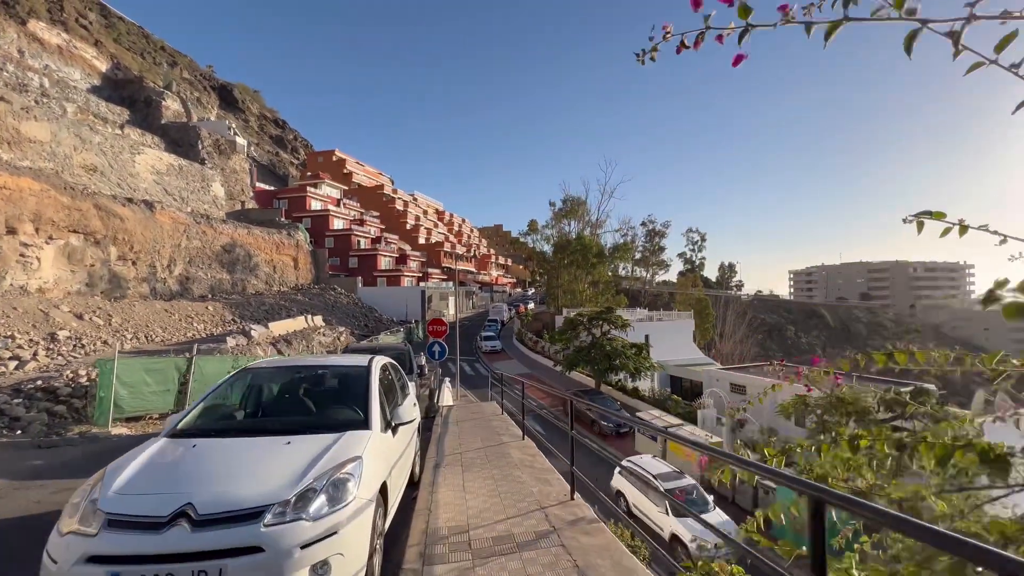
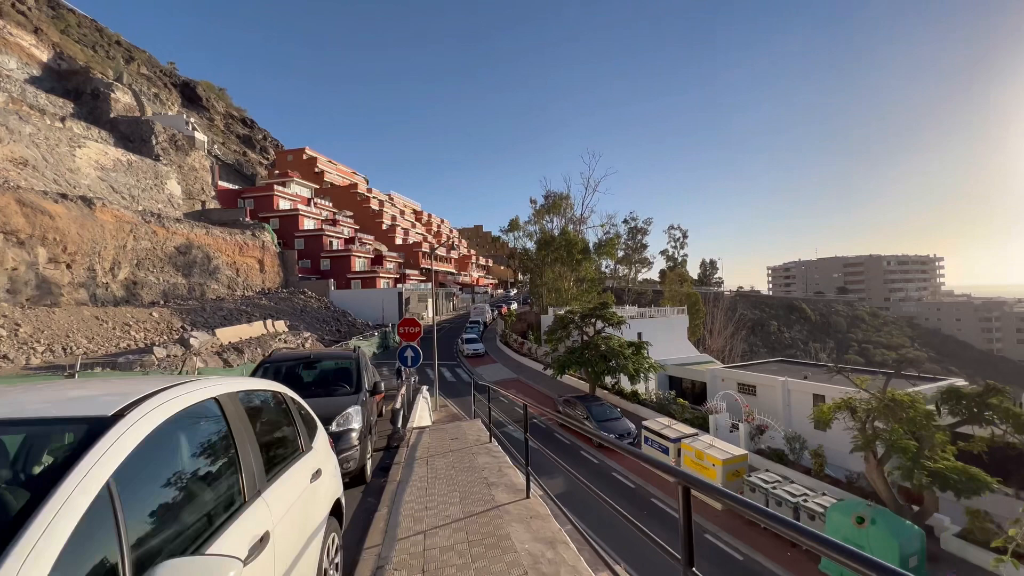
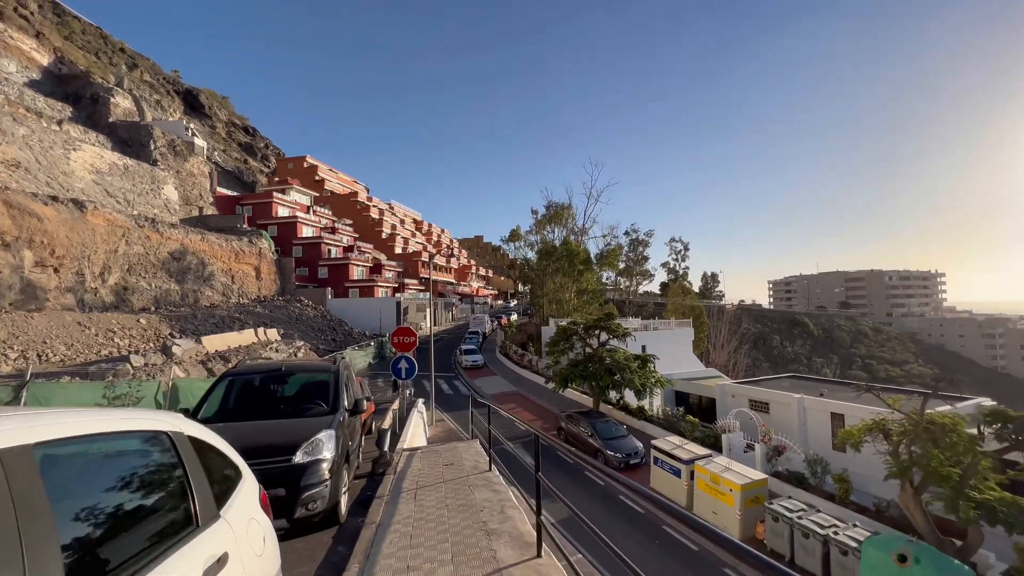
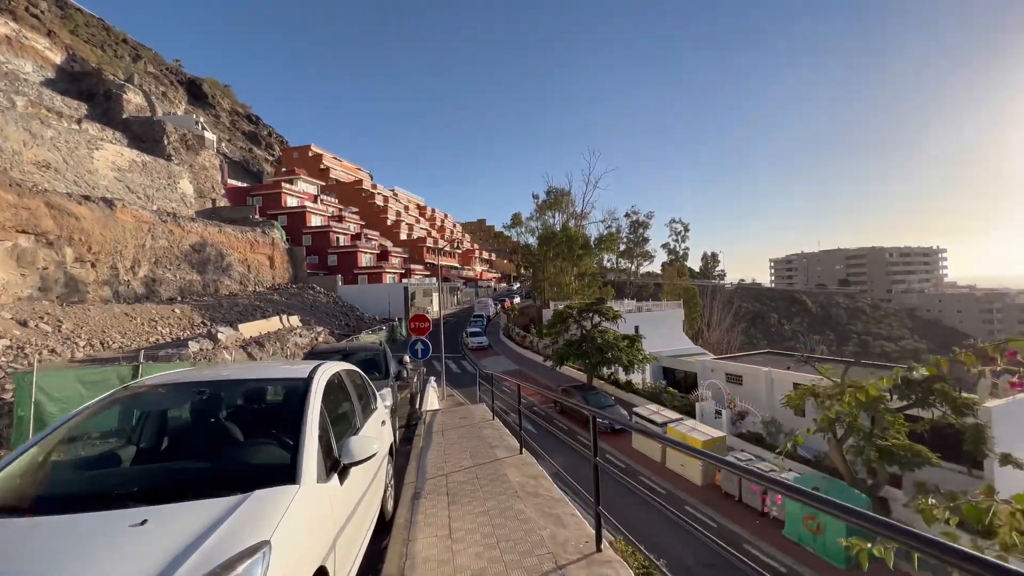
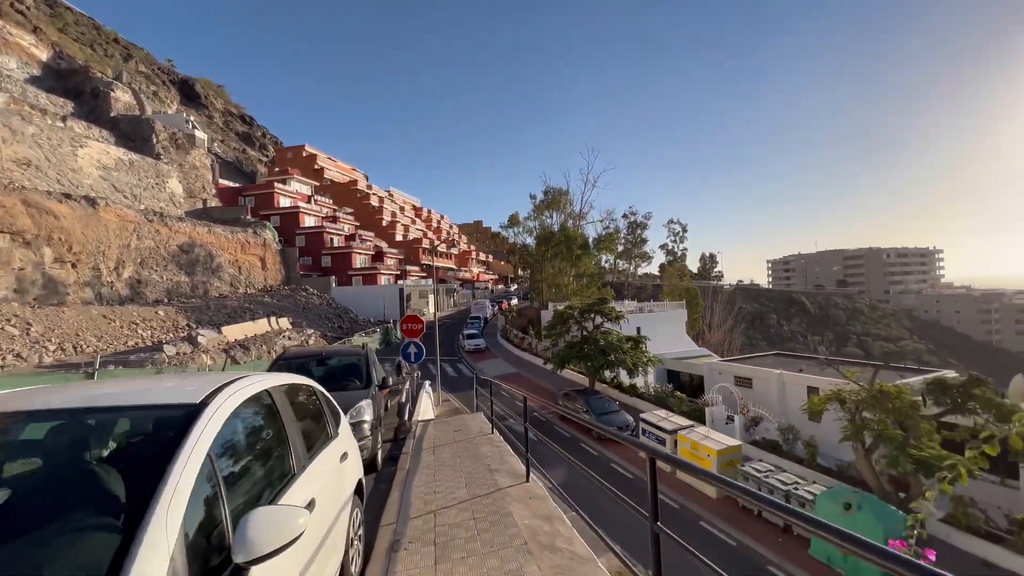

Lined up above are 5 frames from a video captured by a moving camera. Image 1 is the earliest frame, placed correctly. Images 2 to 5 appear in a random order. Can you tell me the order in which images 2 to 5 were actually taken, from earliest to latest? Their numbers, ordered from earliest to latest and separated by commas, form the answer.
4, 5, 2, 3
